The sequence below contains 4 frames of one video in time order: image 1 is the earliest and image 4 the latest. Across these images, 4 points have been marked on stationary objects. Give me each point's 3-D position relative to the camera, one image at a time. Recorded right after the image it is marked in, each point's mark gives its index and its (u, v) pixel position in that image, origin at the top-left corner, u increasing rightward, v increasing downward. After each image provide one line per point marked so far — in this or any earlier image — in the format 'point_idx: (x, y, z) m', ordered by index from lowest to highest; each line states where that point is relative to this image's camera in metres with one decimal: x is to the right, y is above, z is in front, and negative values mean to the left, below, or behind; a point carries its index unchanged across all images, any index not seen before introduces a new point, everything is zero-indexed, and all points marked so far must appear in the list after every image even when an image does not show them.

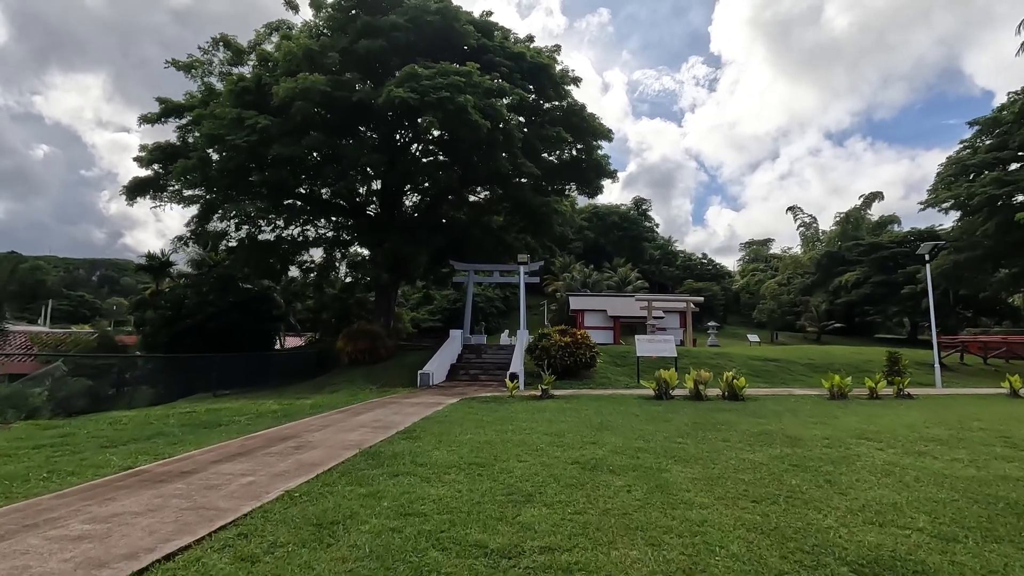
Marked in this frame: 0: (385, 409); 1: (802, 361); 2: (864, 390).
0: (-2.0, -1.9, +9.3) m
1: (+9.6, -2.5, +19.9) m
2: (+7.1, -2.1, +11.9) m
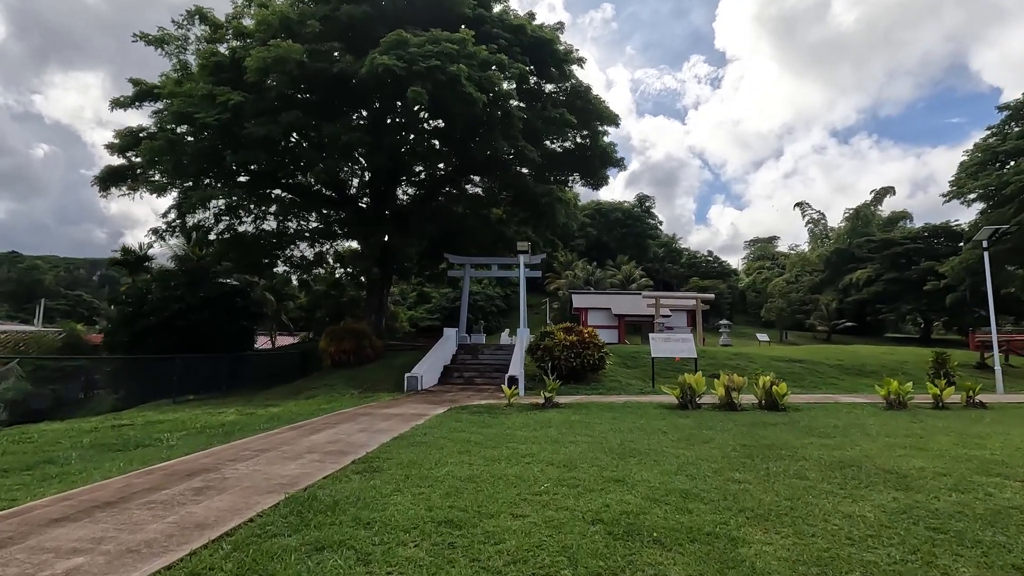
0: (-2.0, -1.7, +7.5) m
1: (+9.6, -2.3, +18.1) m
2: (+7.0, -1.9, +10.1) m
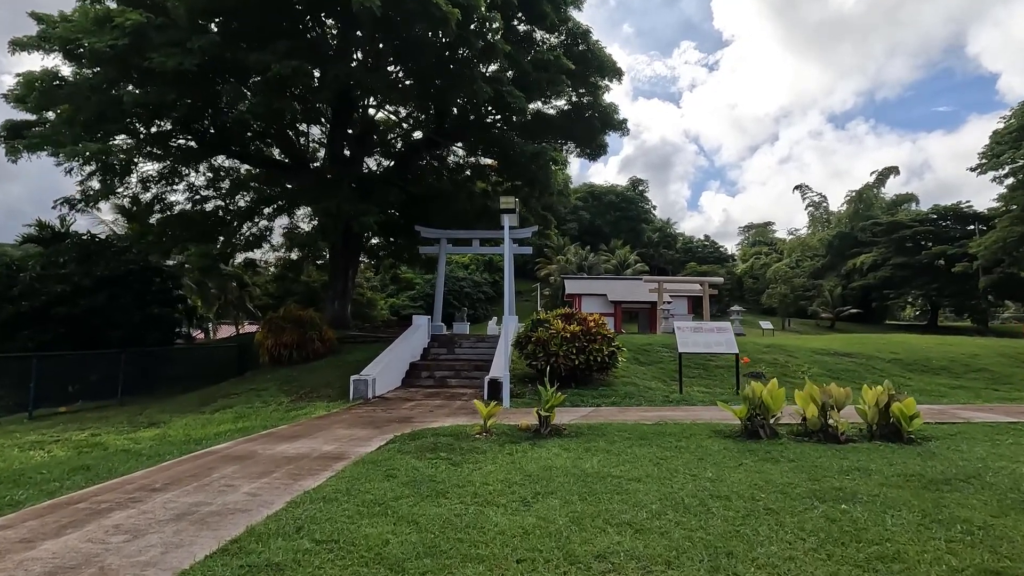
0: (-2.2, -1.4, +4.0) m
1: (+9.2, -1.7, +14.8) m
2: (+6.8, -1.5, +6.8) m
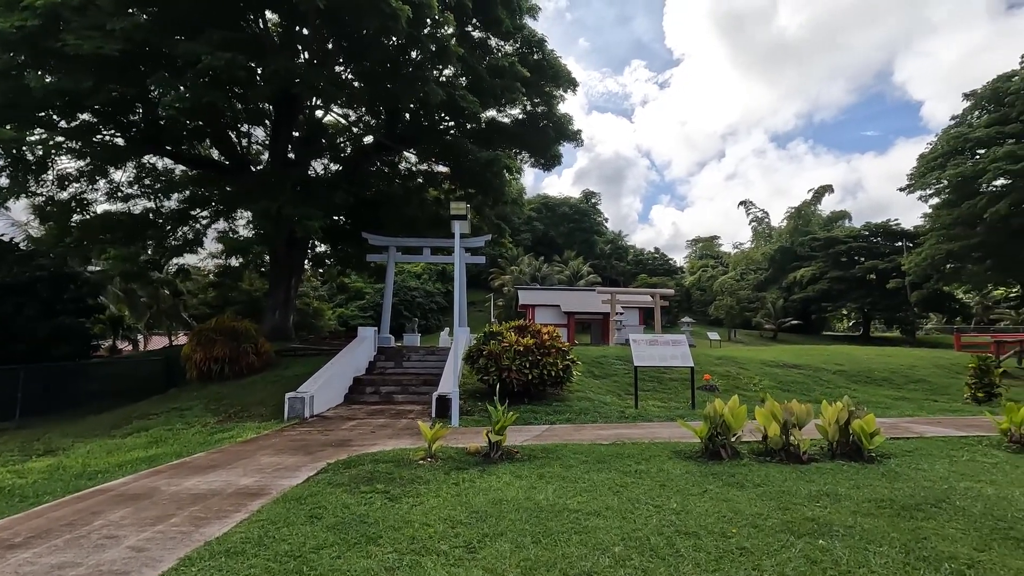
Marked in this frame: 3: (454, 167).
0: (-2.6, -1.4, +3.3) m
1: (+8.0, -2.0, +15.0) m
2: (+6.2, -1.6, +6.8) m
3: (-1.6, +3.5, +16.8) m
